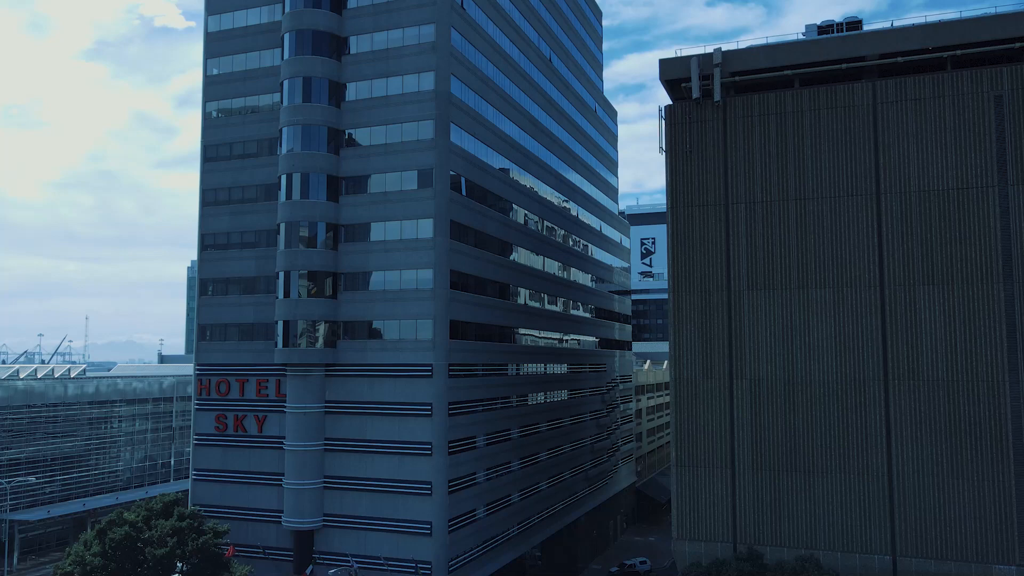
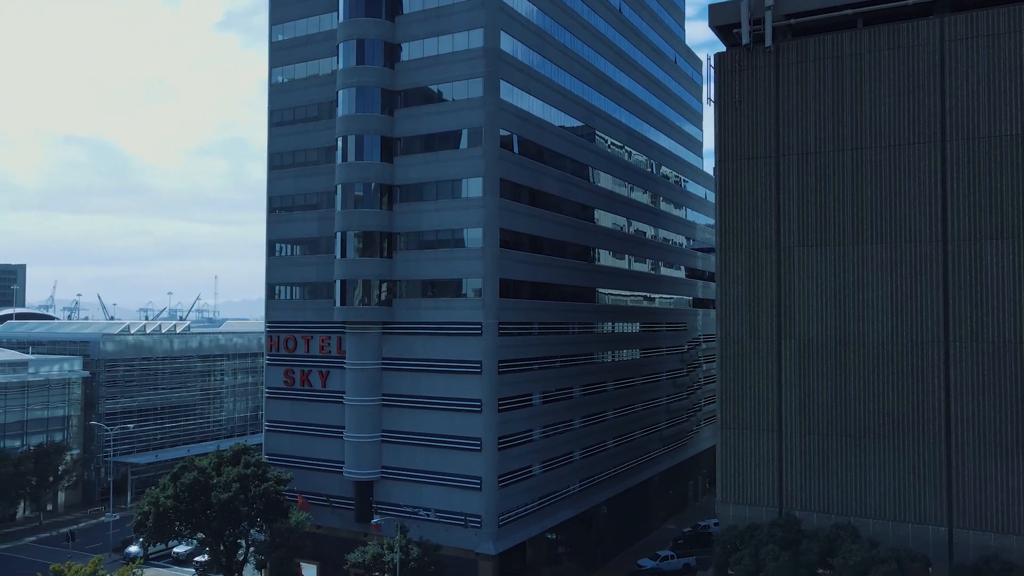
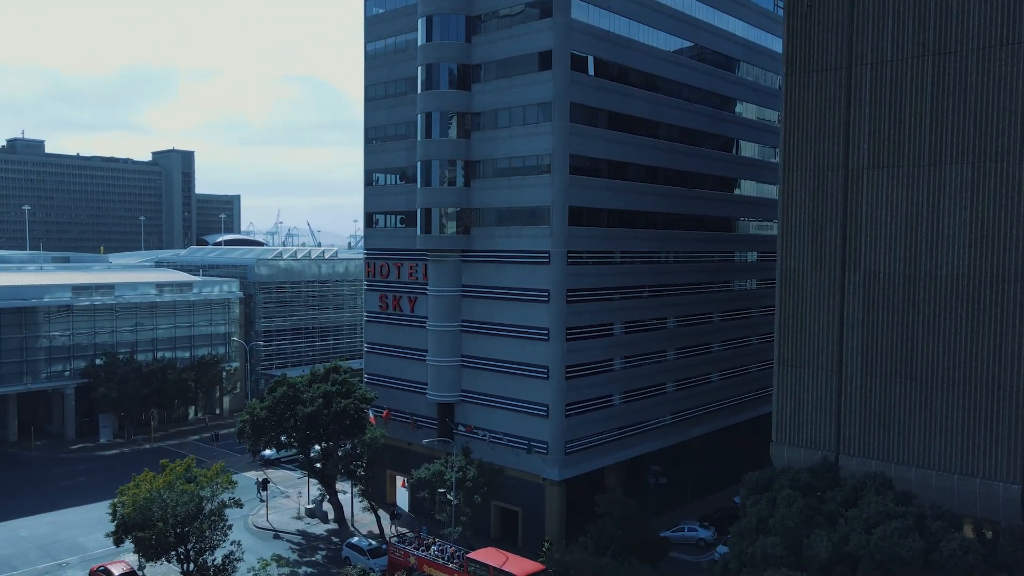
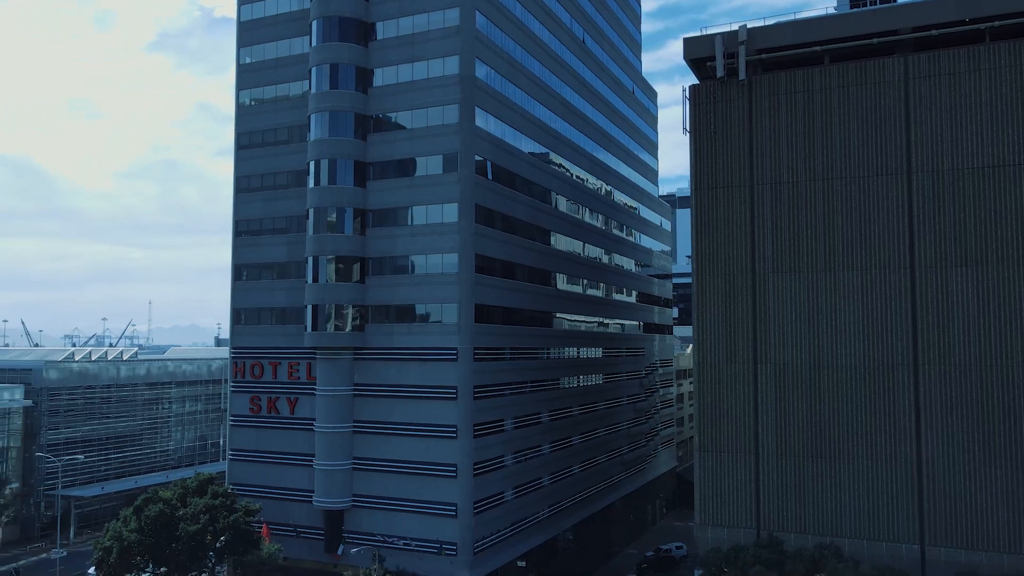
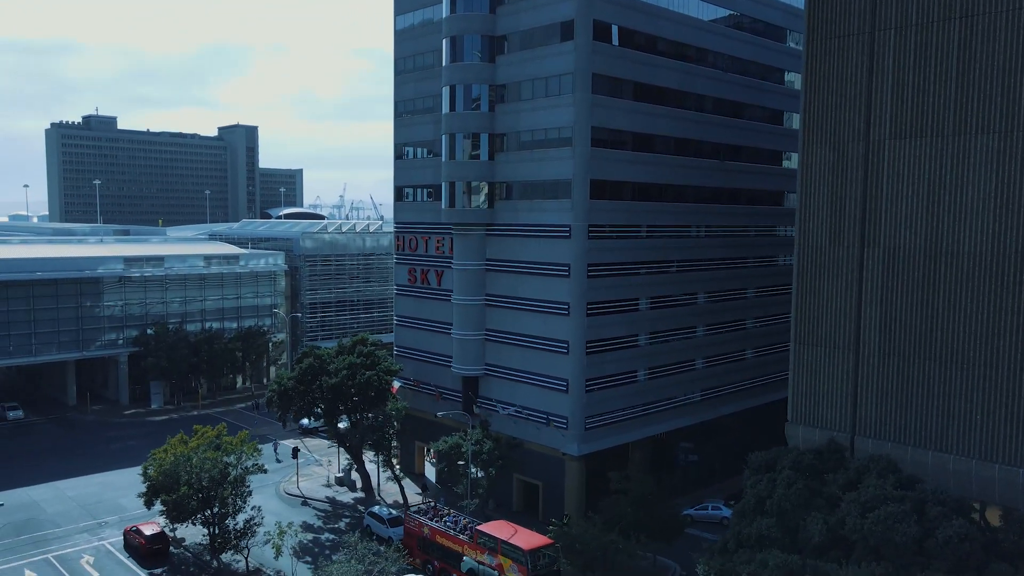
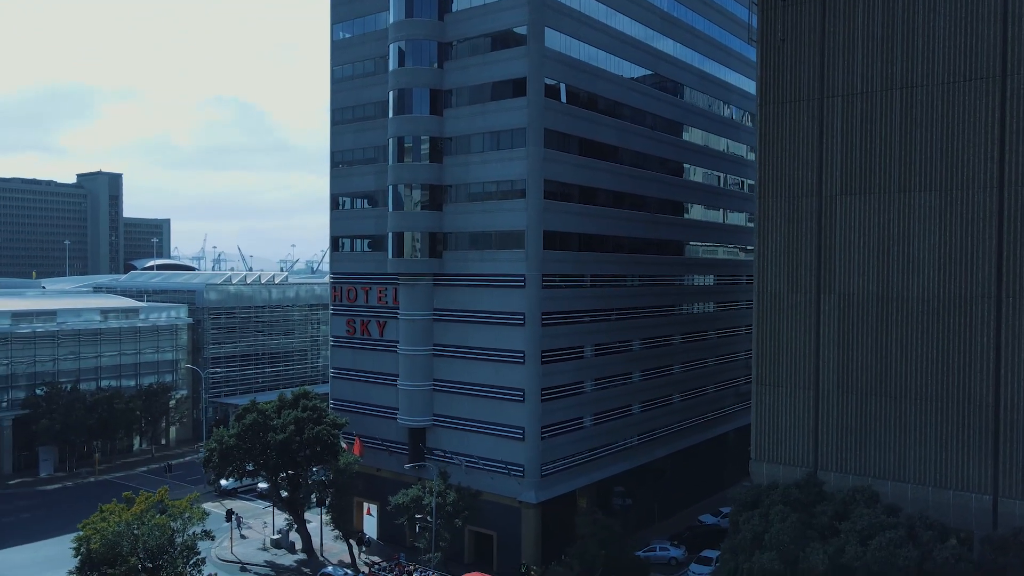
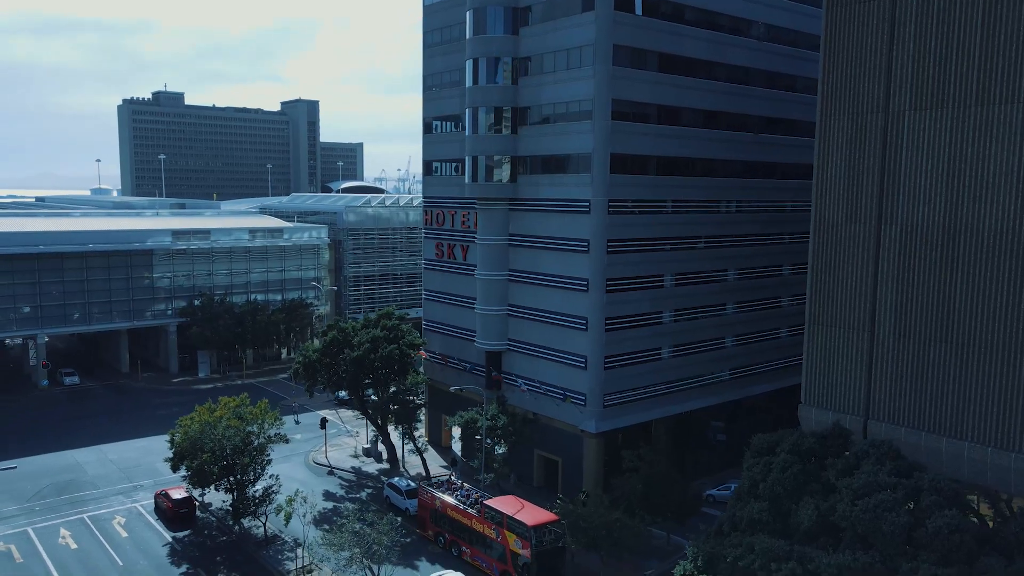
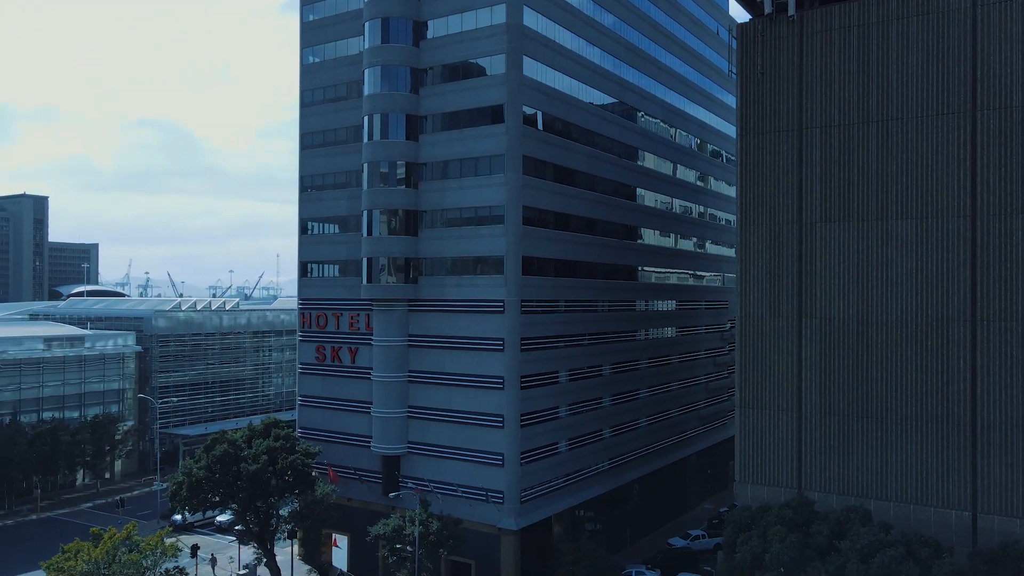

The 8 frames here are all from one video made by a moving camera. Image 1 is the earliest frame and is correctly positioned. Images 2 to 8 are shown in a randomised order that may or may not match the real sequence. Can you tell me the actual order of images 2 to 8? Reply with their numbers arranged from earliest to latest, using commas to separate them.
4, 2, 8, 6, 3, 5, 7
